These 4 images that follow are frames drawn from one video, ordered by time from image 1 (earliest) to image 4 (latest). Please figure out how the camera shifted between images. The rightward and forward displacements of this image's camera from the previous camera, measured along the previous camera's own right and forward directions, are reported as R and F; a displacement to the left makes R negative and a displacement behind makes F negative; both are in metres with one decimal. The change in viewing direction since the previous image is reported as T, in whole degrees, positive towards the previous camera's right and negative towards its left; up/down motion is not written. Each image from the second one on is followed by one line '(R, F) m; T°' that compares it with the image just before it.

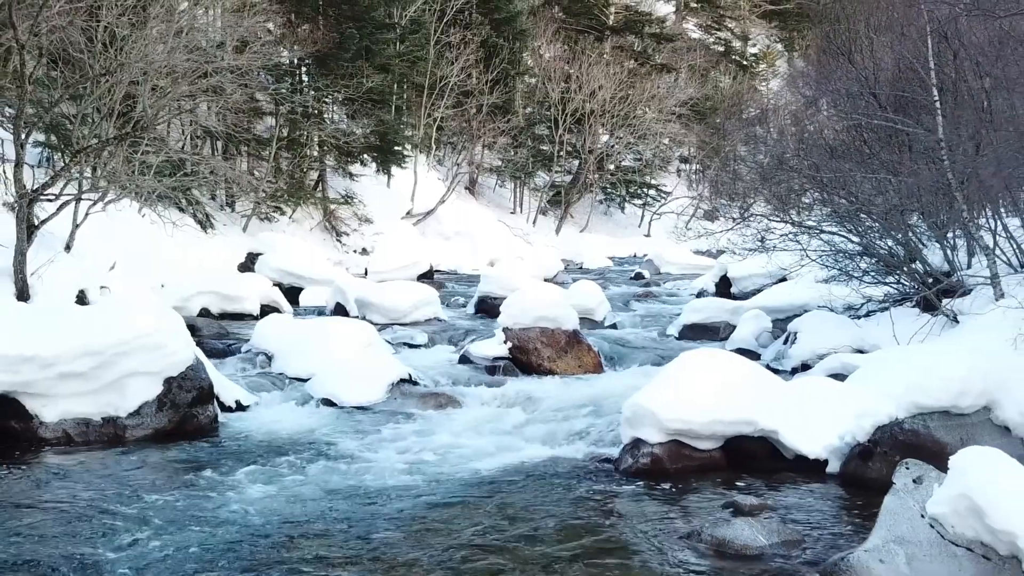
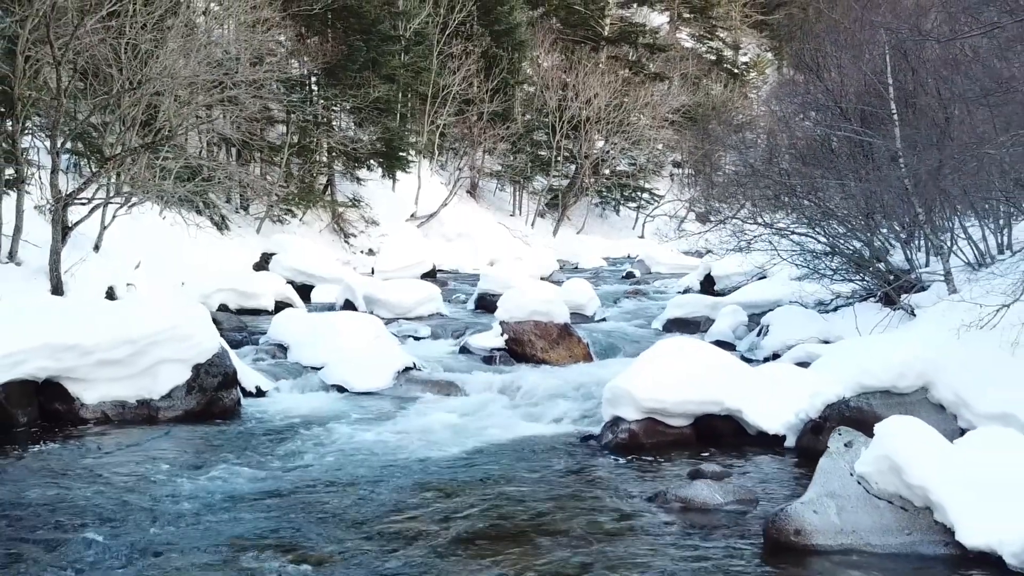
(+0.1, -0.9) m; 0°
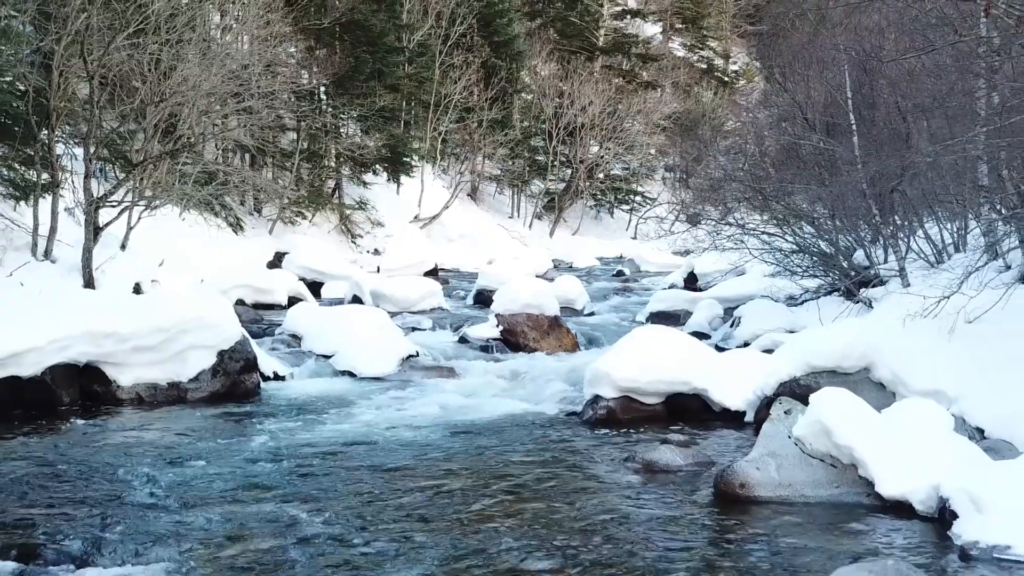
(+0.1, -1.1) m; 0°
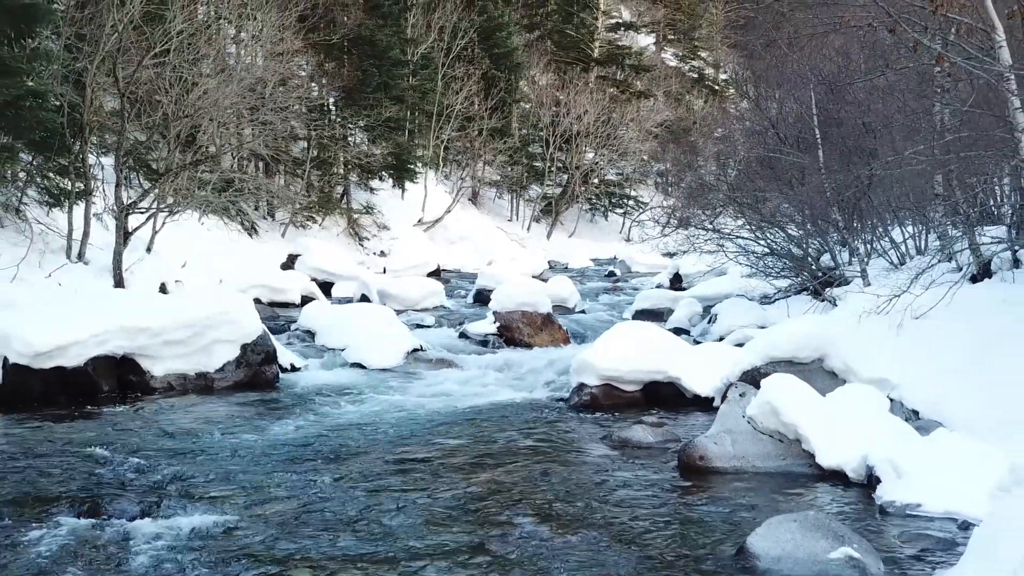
(+0.1, -1.1) m; 0°
